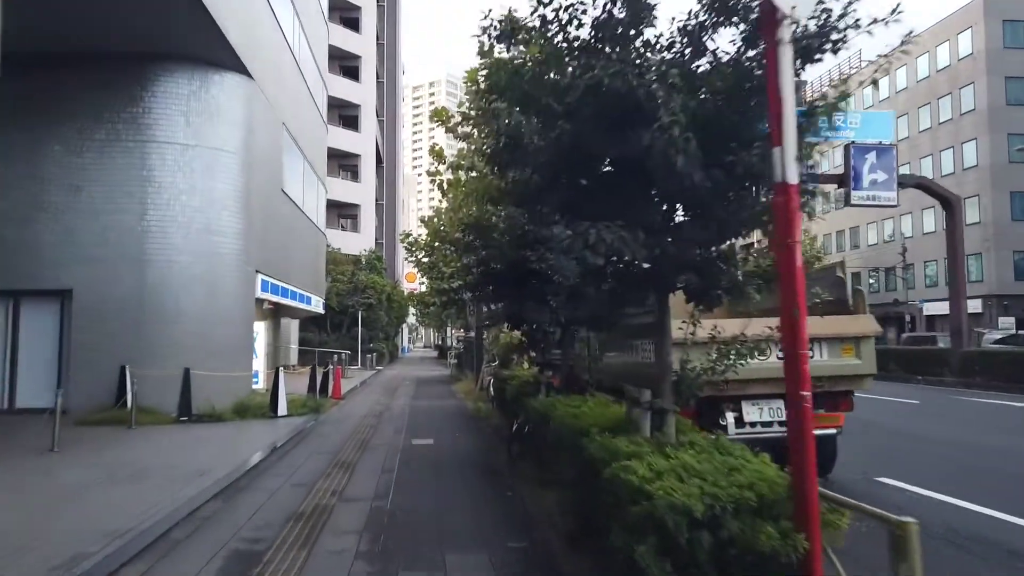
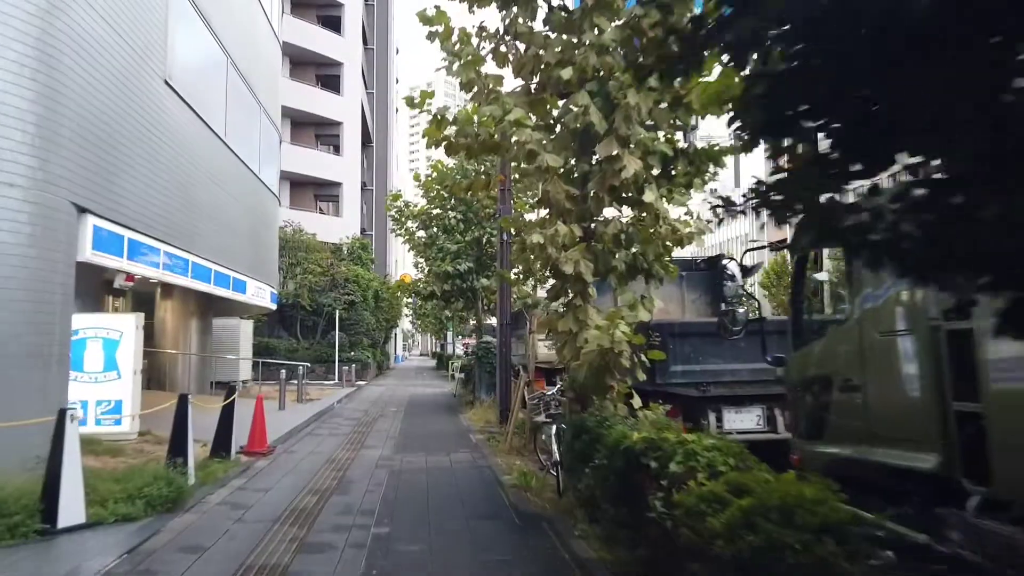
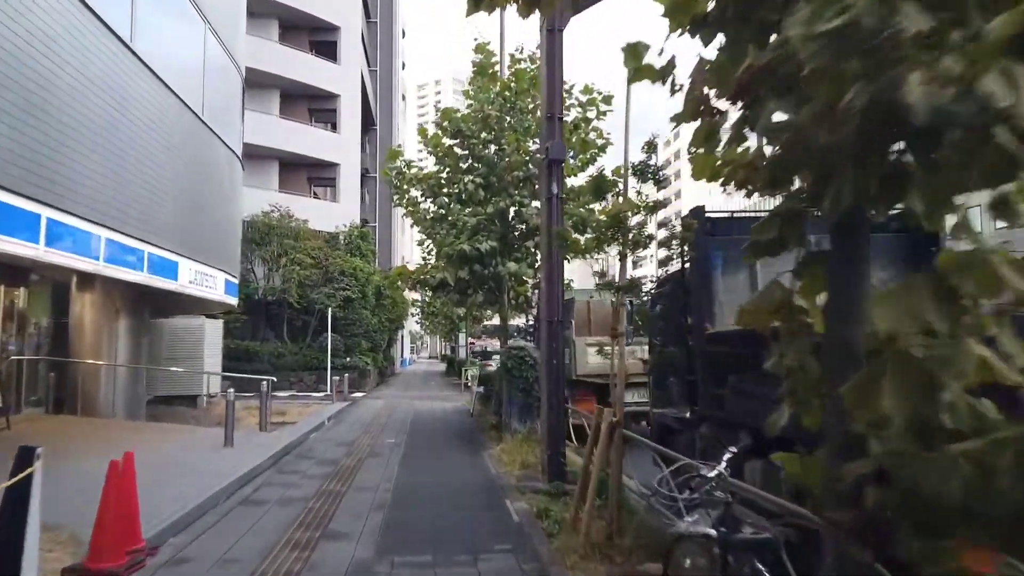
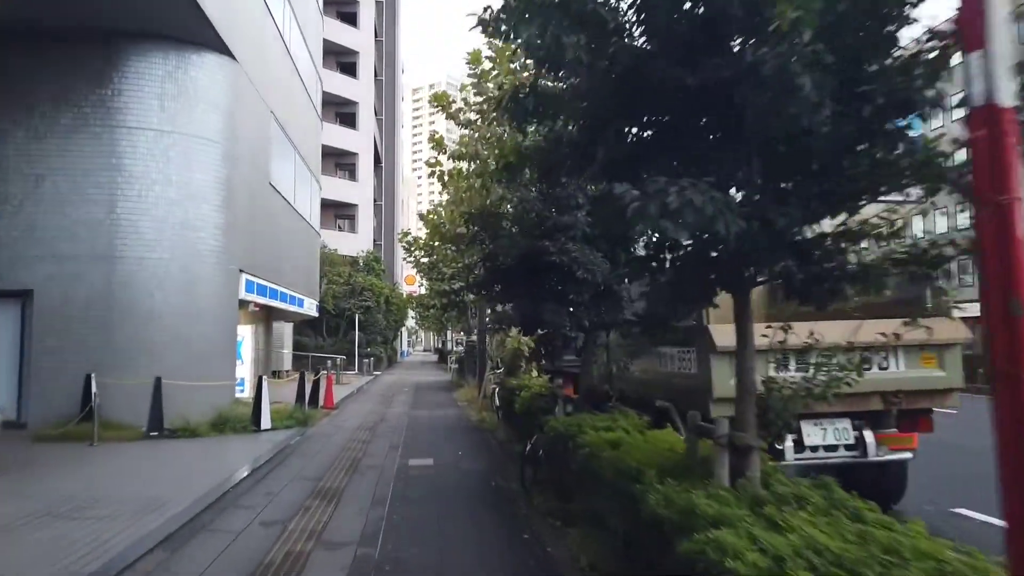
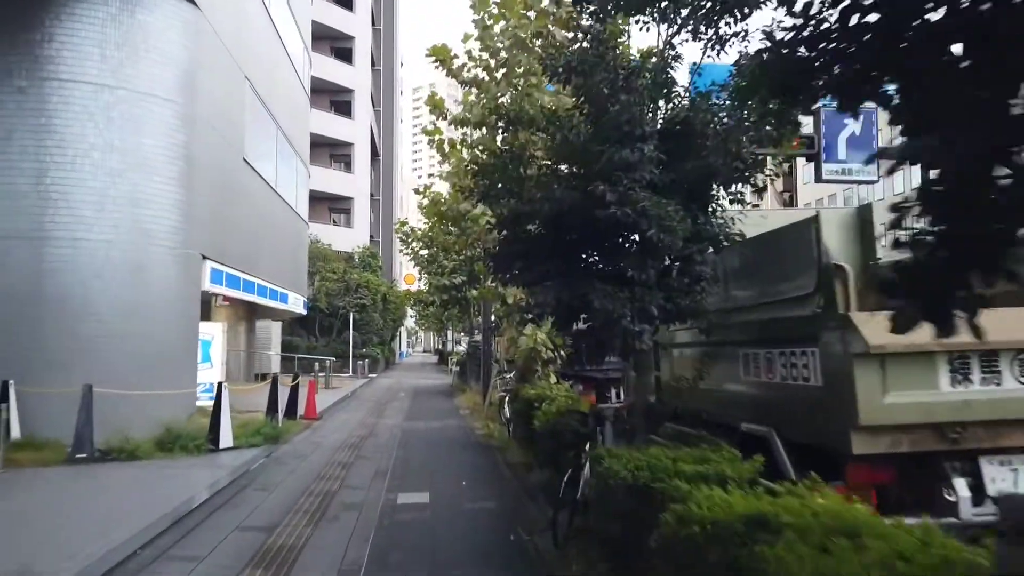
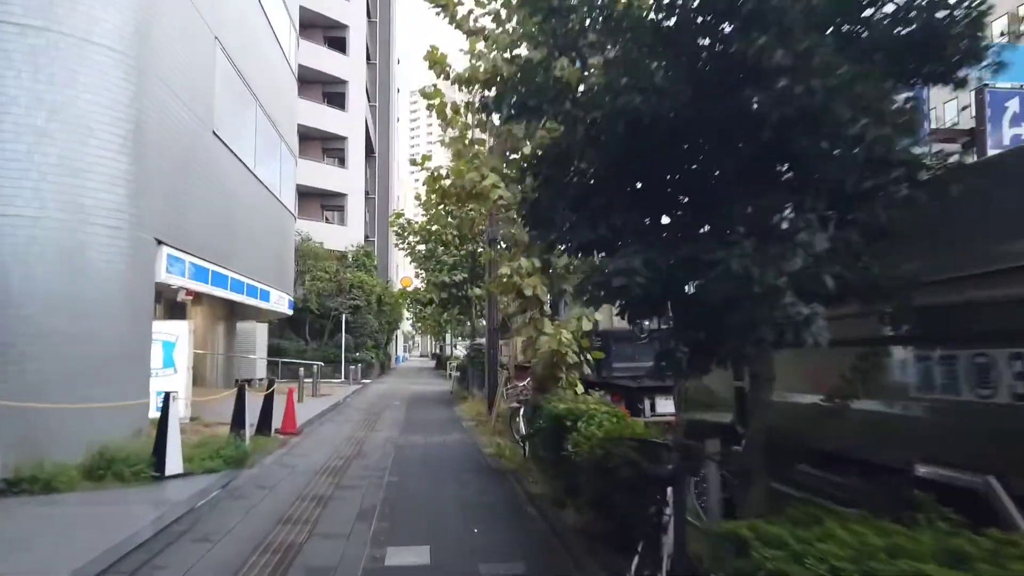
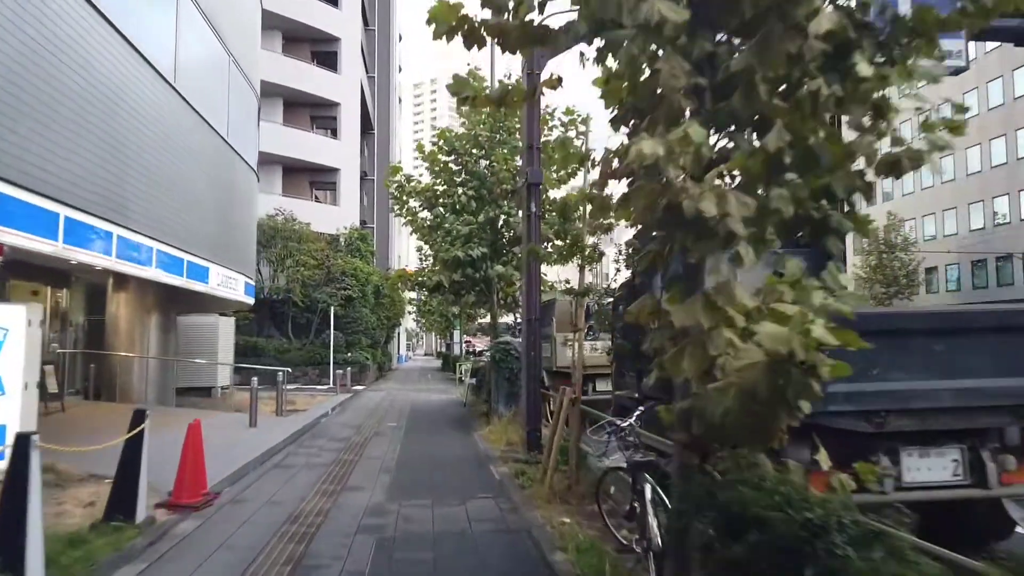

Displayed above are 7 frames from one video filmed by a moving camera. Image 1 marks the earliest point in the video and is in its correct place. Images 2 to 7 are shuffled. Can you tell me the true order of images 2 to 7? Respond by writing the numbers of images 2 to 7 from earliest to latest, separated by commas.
4, 5, 6, 2, 7, 3
